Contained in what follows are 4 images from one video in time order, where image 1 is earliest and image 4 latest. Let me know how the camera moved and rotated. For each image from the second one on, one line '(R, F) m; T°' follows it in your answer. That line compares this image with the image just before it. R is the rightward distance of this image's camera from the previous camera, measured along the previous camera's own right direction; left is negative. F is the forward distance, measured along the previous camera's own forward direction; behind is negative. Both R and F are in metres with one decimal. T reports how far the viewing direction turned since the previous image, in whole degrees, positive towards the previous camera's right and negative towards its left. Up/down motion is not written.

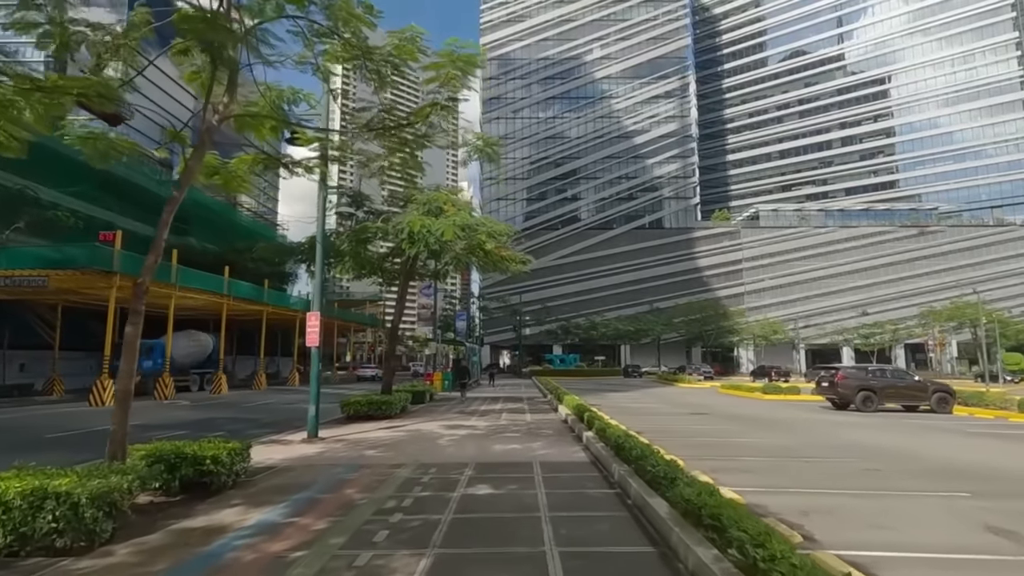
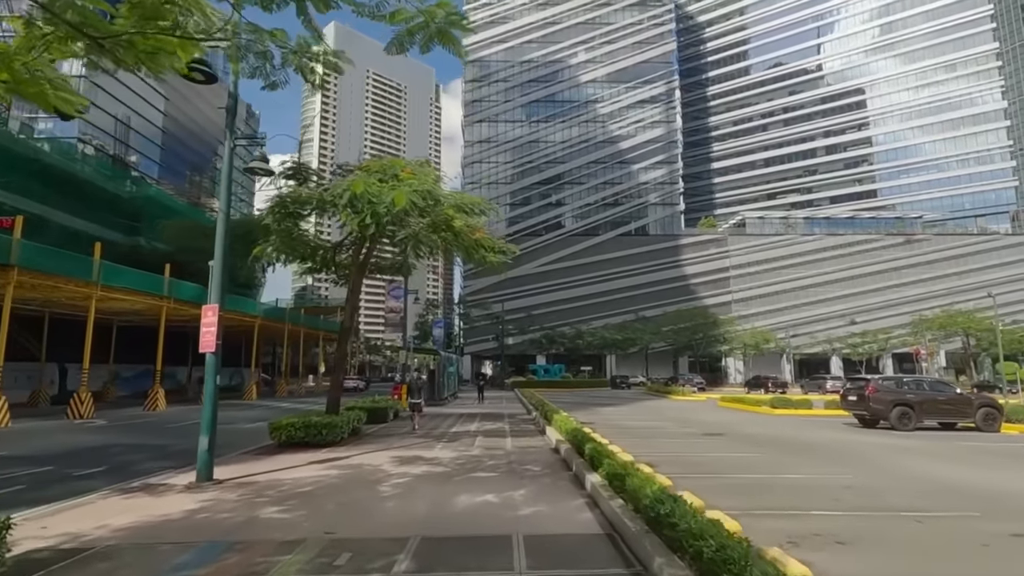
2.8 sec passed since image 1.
(+0.1, +3.5) m; +2°
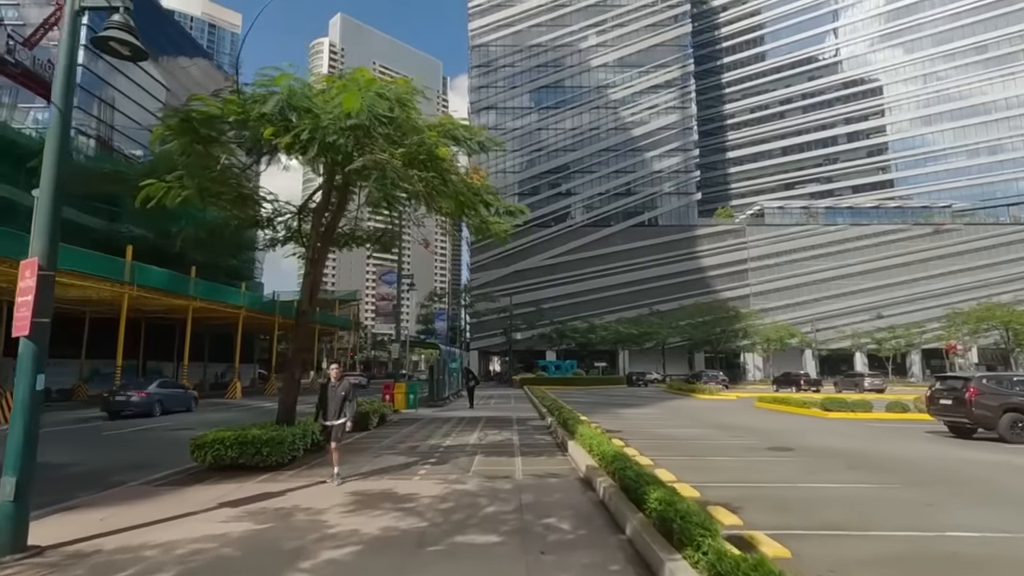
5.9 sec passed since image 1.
(0.0, +3.7) m; -1°
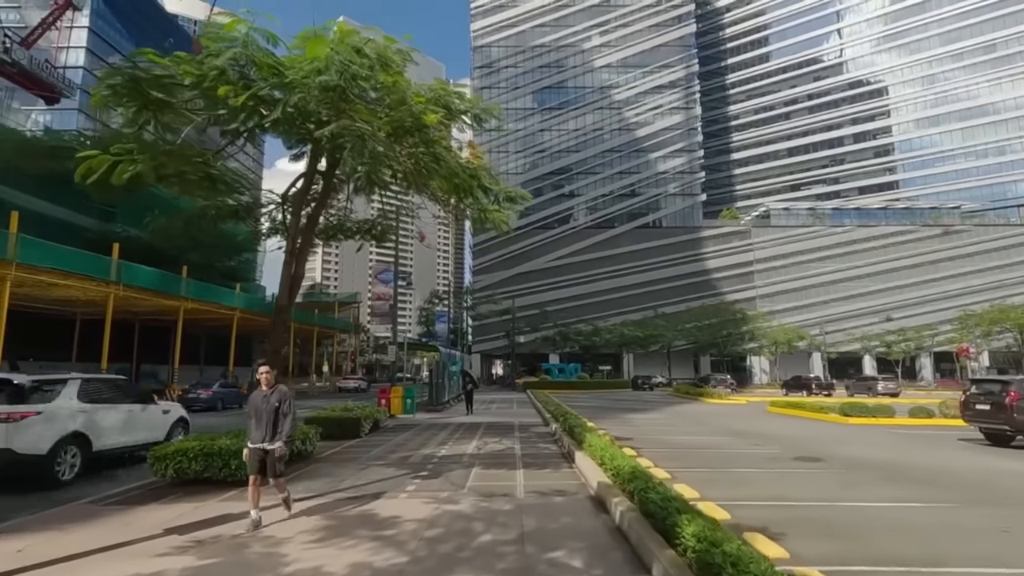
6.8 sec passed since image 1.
(0.0, +1.1) m; 0°
